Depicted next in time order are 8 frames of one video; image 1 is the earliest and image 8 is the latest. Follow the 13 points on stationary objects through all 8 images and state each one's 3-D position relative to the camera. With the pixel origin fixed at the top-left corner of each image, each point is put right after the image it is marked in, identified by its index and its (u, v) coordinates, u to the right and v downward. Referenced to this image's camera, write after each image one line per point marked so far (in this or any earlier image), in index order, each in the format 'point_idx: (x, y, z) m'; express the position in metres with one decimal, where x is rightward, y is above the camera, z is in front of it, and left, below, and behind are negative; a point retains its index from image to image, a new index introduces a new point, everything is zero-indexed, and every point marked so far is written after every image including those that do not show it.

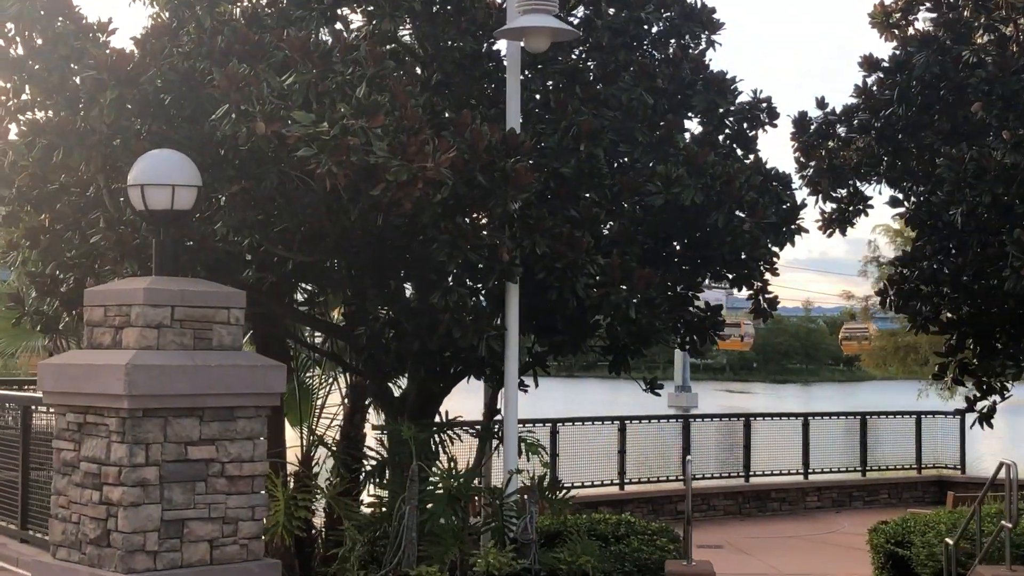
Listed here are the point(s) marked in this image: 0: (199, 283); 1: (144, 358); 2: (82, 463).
0: (-1.7, 0.0, +7.4) m
1: (-1.9, -0.4, +6.9) m
2: (-2.3, -0.9, +7.2) m
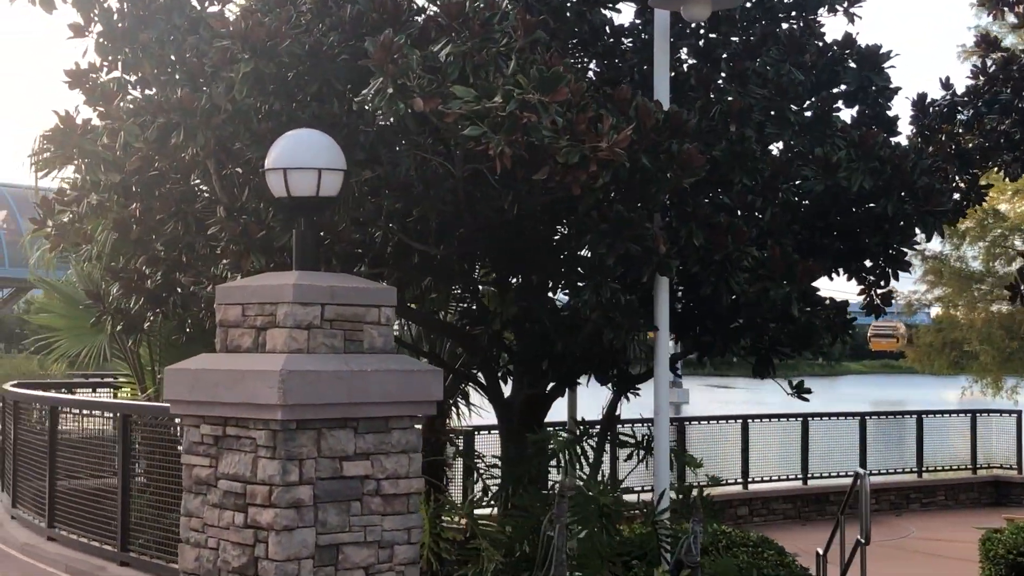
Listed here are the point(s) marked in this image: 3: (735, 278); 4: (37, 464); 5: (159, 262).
0: (-0.8, 0.0, +6.6) m
1: (-1.0, -0.3, +6.1) m
2: (-1.4, -0.9, +6.4) m
3: (+1.3, +0.1, +7.7) m
4: (-3.6, -1.3, +10.0) m
5: (-2.4, +0.2, +9.1) m
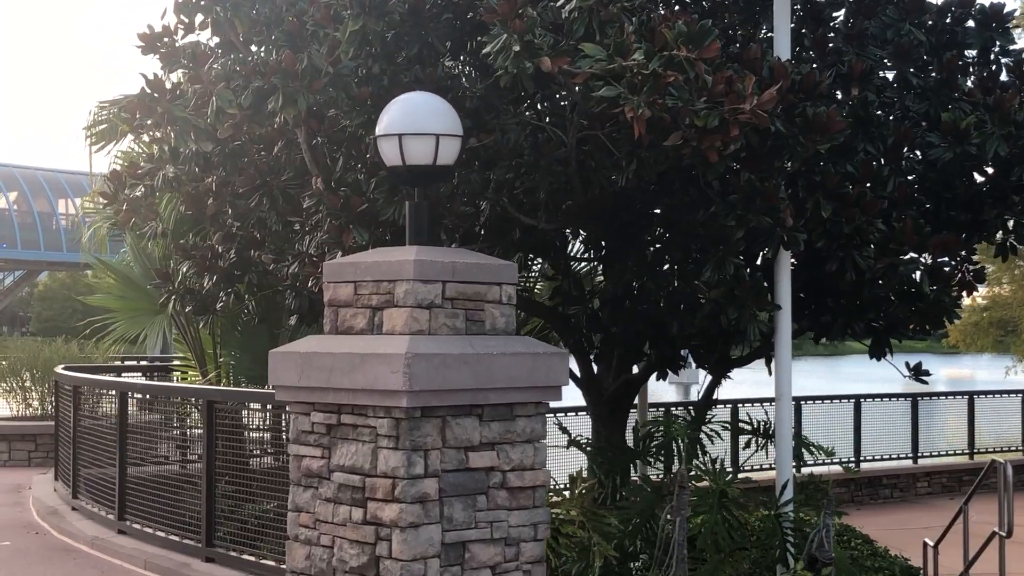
0: (-0.2, +0.2, +6.1) m
1: (-0.4, -0.2, +5.6) m
2: (-0.8, -0.8, +5.9) m
3: (+1.9, +0.2, +7.2) m
4: (-3.0, -1.1, +9.5) m
5: (-1.8, +0.3, +8.5) m
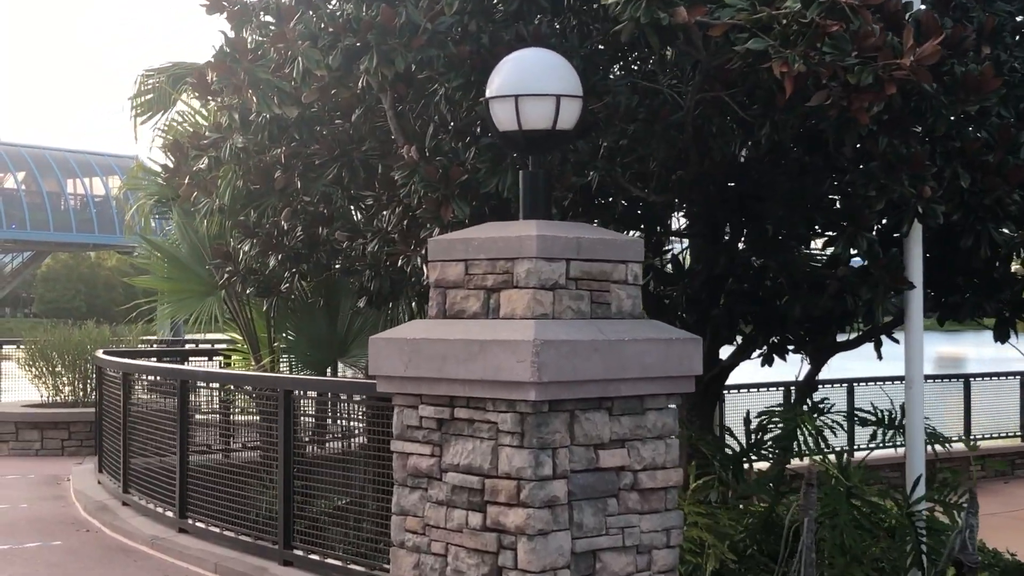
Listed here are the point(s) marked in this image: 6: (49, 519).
0: (+0.3, +0.2, +5.4) m
1: (+0.1, -0.2, +5.0) m
2: (-0.3, -0.7, +5.3) m
3: (+2.4, +0.3, +6.6) m
4: (-2.4, -1.0, +8.9) m
5: (-1.2, +0.4, +7.9) m
6: (-3.2, -1.6, +9.2) m
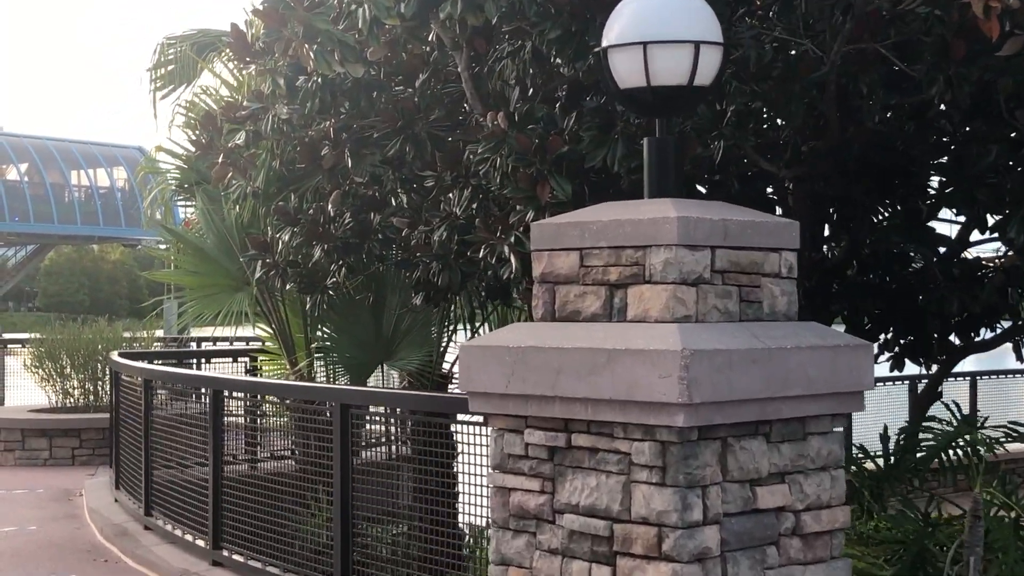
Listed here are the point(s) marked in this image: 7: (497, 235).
0: (+0.7, +0.3, +4.4) m
1: (+0.5, -0.1, +4.0) m
2: (+0.2, -0.7, +4.3) m
3: (+2.8, +0.3, +5.5) m
4: (-2.0, -1.0, +7.8) m
5: (-0.8, +0.5, +6.9) m
6: (-2.7, -1.6, +8.2) m
7: (-0.1, +0.2, +5.5) m
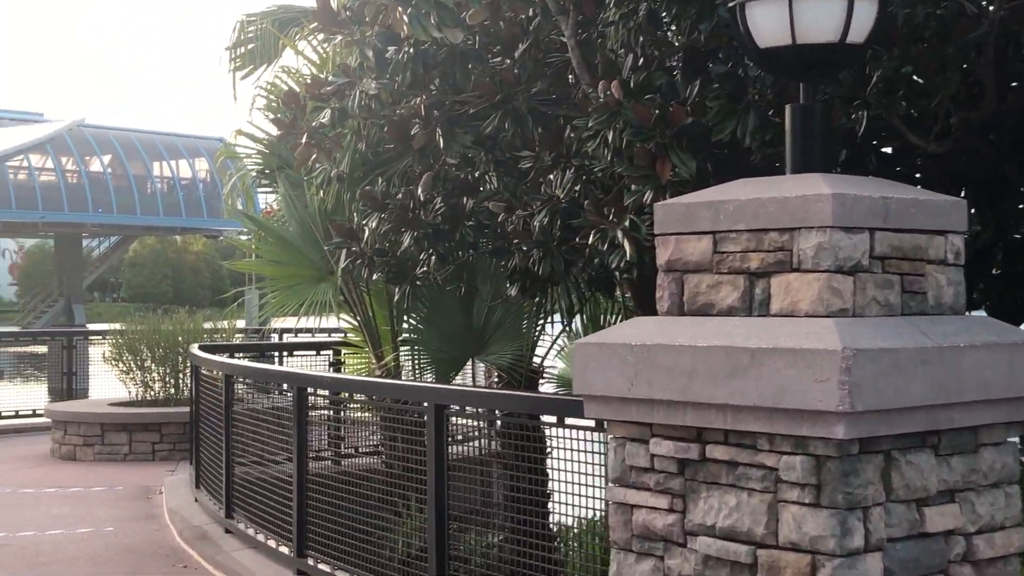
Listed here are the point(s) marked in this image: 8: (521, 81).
0: (+1.1, +0.3, +3.8) m
1: (+0.9, -0.1, +3.4) m
2: (+0.5, -0.7, +3.7) m
3: (+3.2, +0.4, +4.8) m
4: (-1.4, -0.9, +7.4) m
5: (-0.3, +0.5, +6.4) m
6: (-2.2, -1.5, +7.8) m
7: (+0.4, +0.3, +5.0) m
8: (0.0, +0.9, +5.9) m
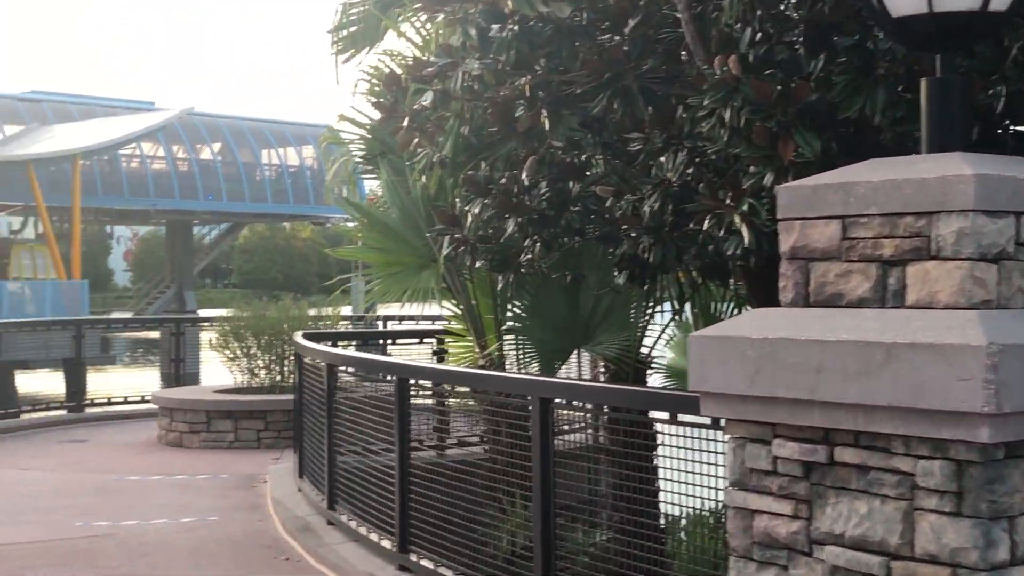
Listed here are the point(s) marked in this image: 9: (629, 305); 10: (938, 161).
0: (+1.4, +0.3, +3.5) m
1: (+1.1, -0.1, +3.1) m
2: (+0.8, -0.7, +3.5) m
3: (+3.6, +0.4, +4.3) m
4: (-0.9, -0.9, +7.3) m
5: (+0.2, +0.6, +6.1) m
6: (-1.6, -1.4, +7.7) m
7: (+0.7, +0.3, +4.7) m
8: (+0.5, +1.0, +5.7) m
9: (+0.6, -0.1, +6.9) m
10: (+1.1, +0.3, +3.4) m
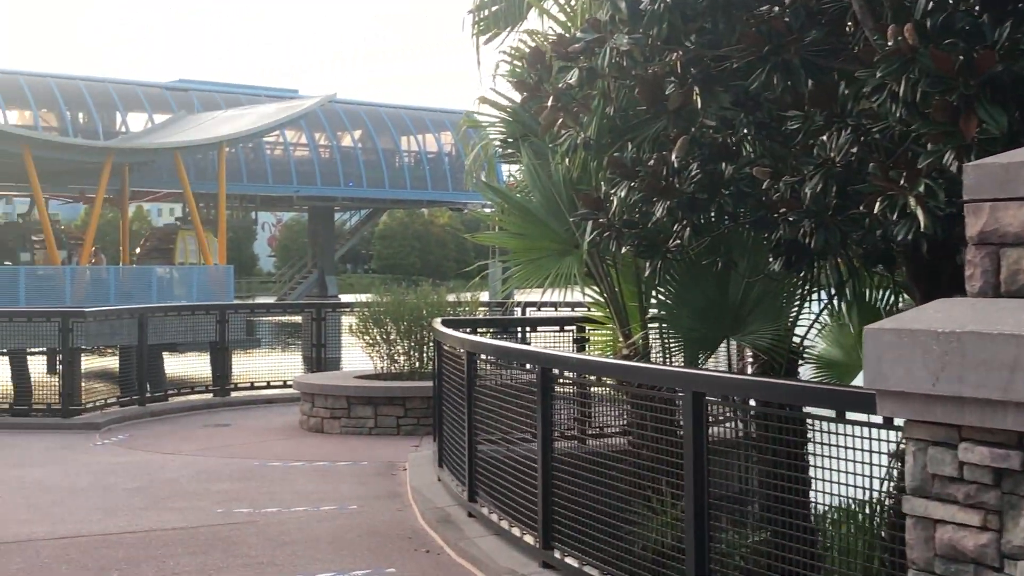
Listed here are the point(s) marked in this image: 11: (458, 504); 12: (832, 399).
0: (+1.7, +0.3, +3.1) m
1: (+1.5, -0.1, +2.7) m
2: (+1.2, -0.6, +3.1) m
3: (+4.0, +0.5, +3.6) m
4: (-0.1, -0.8, +7.1) m
5: (+0.8, +0.6, +5.8) m
6: (-0.7, -1.4, +7.6) m
7: (+1.3, +0.3, +4.4) m
8: (+1.1, +1.0, +5.3) m
9: (+1.3, 0.0, +6.6) m
10: (+1.4, +0.3, +3.0) m
11: (-0.3, -1.2, +7.8) m
12: (+1.0, -0.3, +3.9) m
